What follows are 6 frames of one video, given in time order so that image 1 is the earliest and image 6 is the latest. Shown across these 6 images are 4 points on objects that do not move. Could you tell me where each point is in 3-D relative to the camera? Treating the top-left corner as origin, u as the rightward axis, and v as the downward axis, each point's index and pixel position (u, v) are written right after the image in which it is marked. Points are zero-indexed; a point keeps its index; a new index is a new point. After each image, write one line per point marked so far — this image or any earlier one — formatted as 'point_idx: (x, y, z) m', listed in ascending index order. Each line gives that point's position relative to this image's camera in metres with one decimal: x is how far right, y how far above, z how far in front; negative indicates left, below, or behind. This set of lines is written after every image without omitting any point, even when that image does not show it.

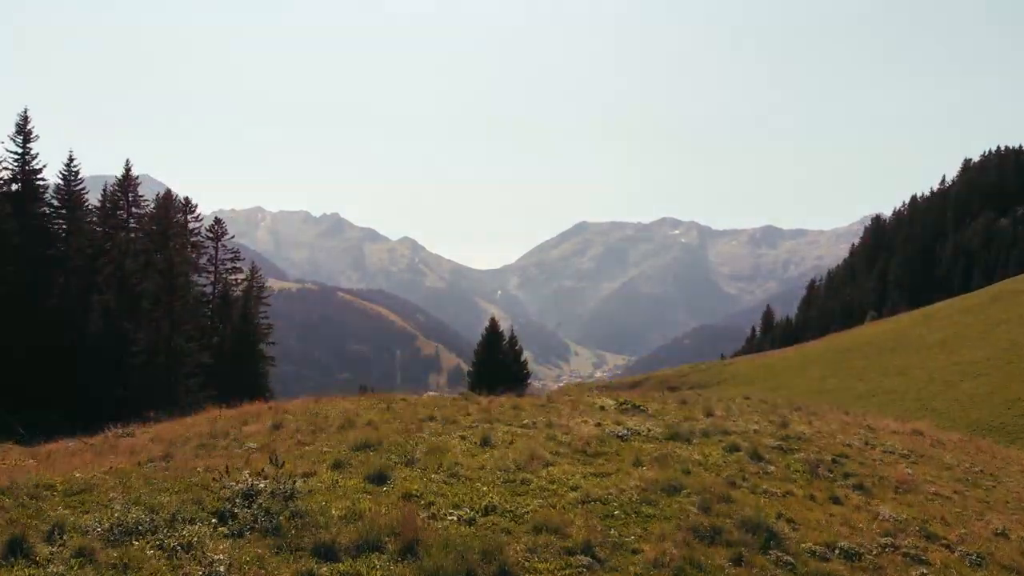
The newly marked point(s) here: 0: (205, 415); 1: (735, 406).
0: (-9.6, -4.0, +18.9) m
1: (+7.3, -3.8, +19.8) m
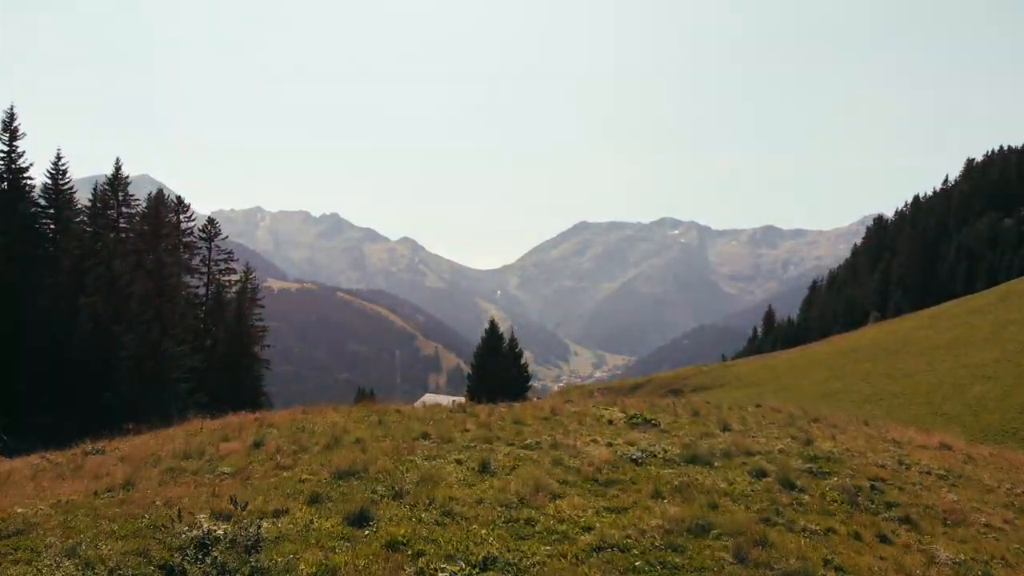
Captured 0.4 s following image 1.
0: (-9.6, -4.1, +17.7) m
1: (+7.3, -4.0, +18.7) m
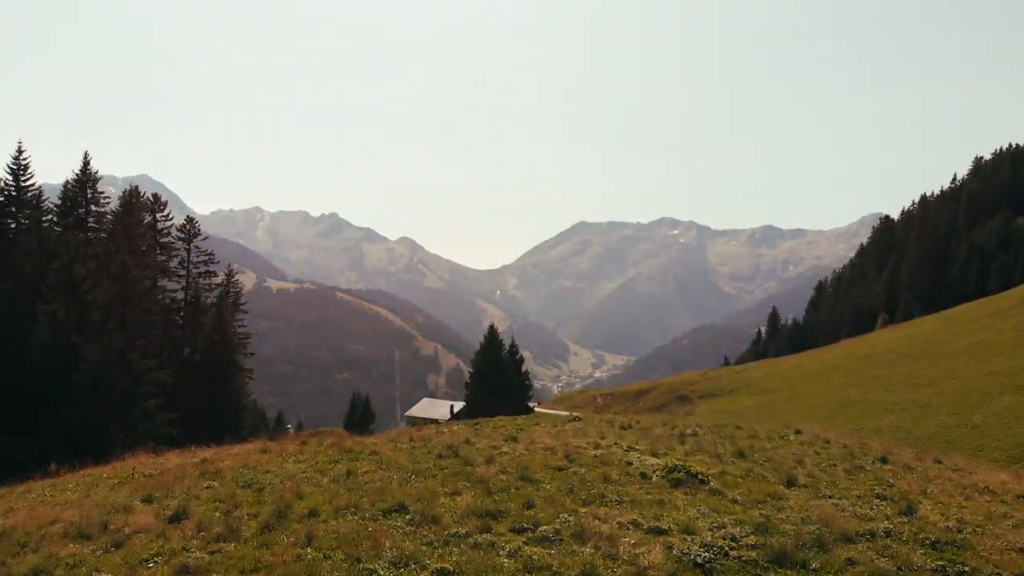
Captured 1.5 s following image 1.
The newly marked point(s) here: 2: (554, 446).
0: (-9.5, -4.4, +14.4) m
1: (+7.4, -4.3, +15.4) m
2: (+1.2, -4.3, +16.8) m
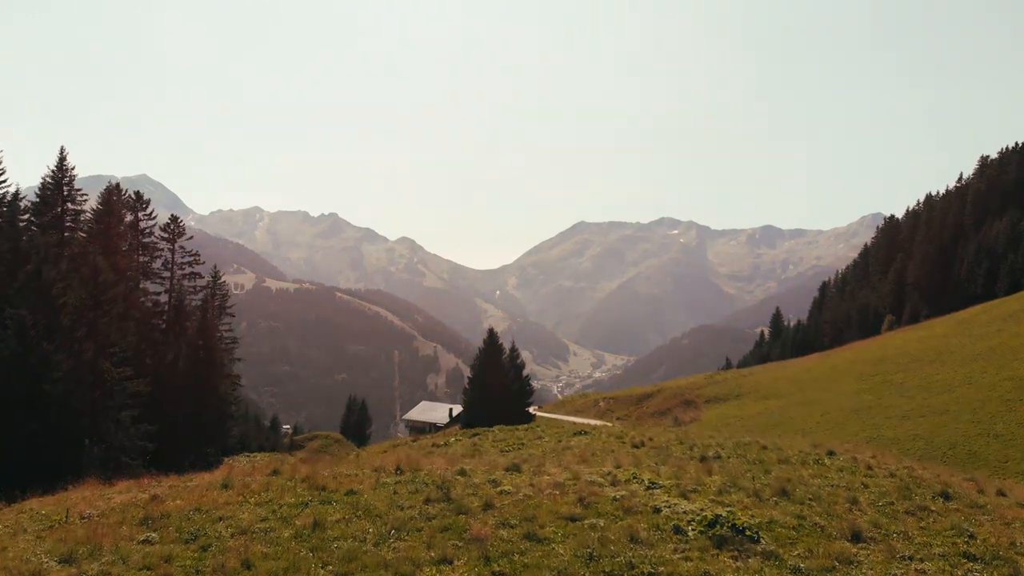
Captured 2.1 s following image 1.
0: (-9.4, -4.6, +12.3) m
1: (+7.4, -4.4, +13.3) m
2: (+1.2, -4.5, +14.6) m
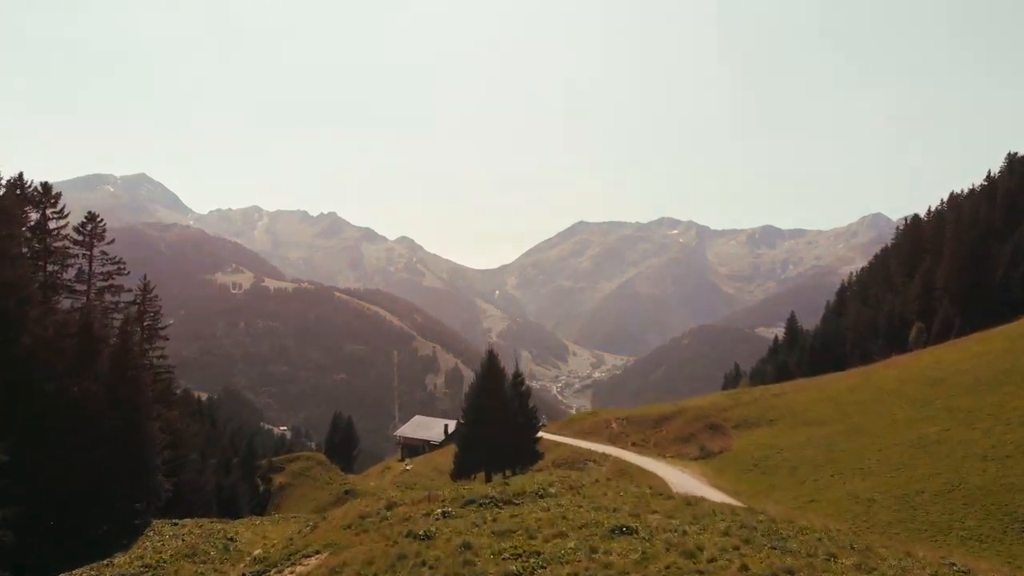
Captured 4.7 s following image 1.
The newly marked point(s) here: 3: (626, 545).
0: (-9.1, -5.6, +3.5) m
1: (+7.8, -5.4, +4.5) m
2: (+1.5, -5.5, +5.8) m
3: (+3.2, -7.4, +17.5) m
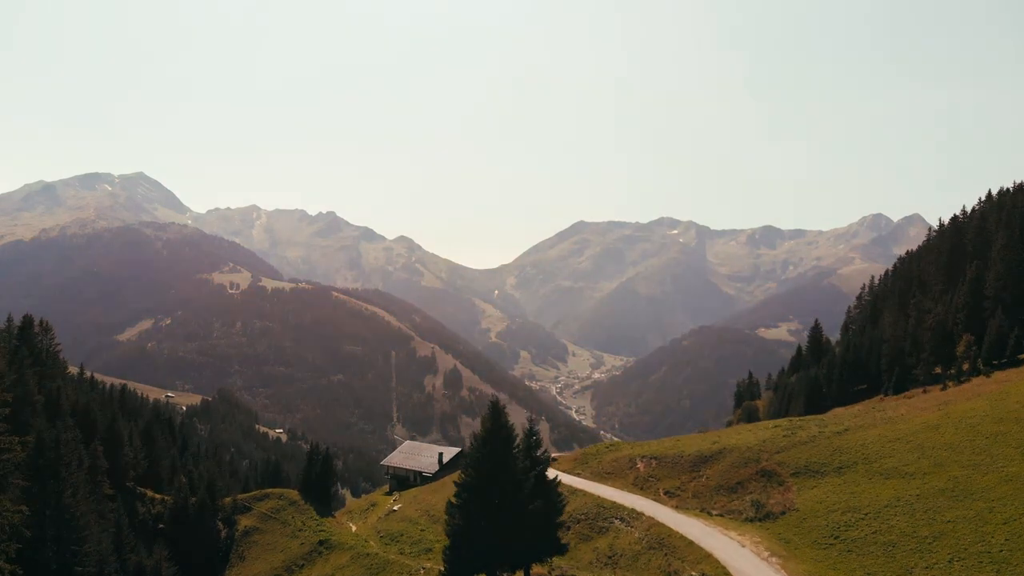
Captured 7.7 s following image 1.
0: (-8.3, -6.9, -8.5) m
1: (+8.5, -6.8, -7.4) m
2: (+2.3, -6.8, -6.1) m
3: (+4.0, -8.7, +5.6) m
